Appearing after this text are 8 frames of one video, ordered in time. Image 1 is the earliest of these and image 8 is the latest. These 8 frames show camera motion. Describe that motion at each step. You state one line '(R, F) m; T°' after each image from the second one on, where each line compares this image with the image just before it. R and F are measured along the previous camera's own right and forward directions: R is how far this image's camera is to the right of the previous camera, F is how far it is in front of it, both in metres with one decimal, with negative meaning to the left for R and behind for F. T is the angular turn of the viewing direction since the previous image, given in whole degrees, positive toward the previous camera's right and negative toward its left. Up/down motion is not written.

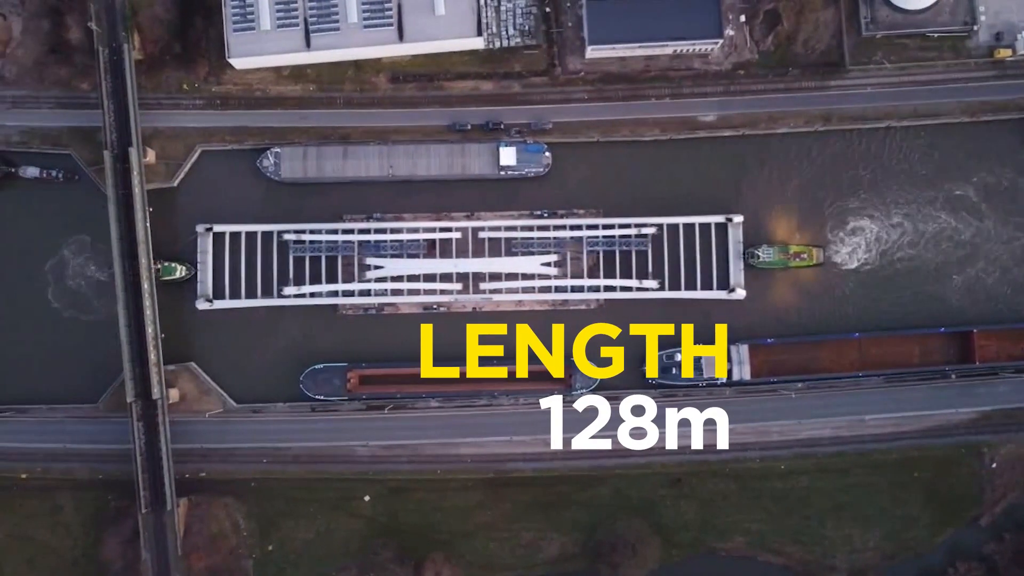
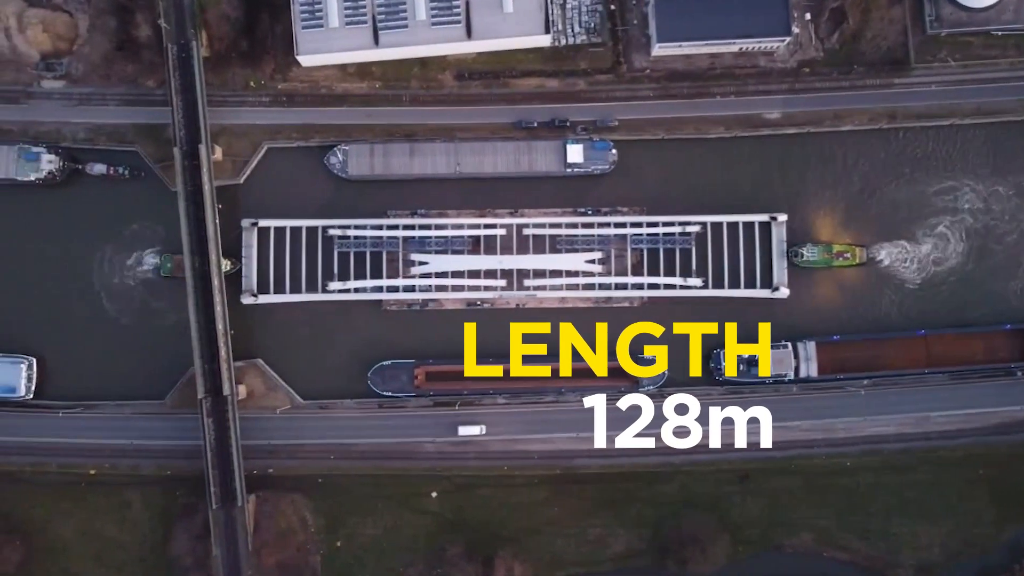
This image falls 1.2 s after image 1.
(-5.6, -0.1) m; 0°
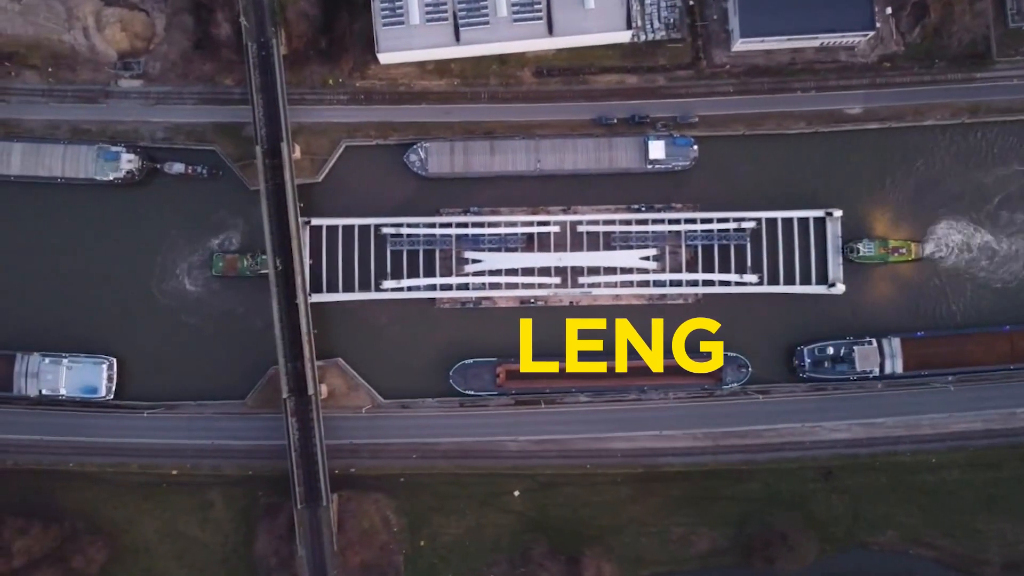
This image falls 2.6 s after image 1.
(-6.7, +0.3) m; 0°
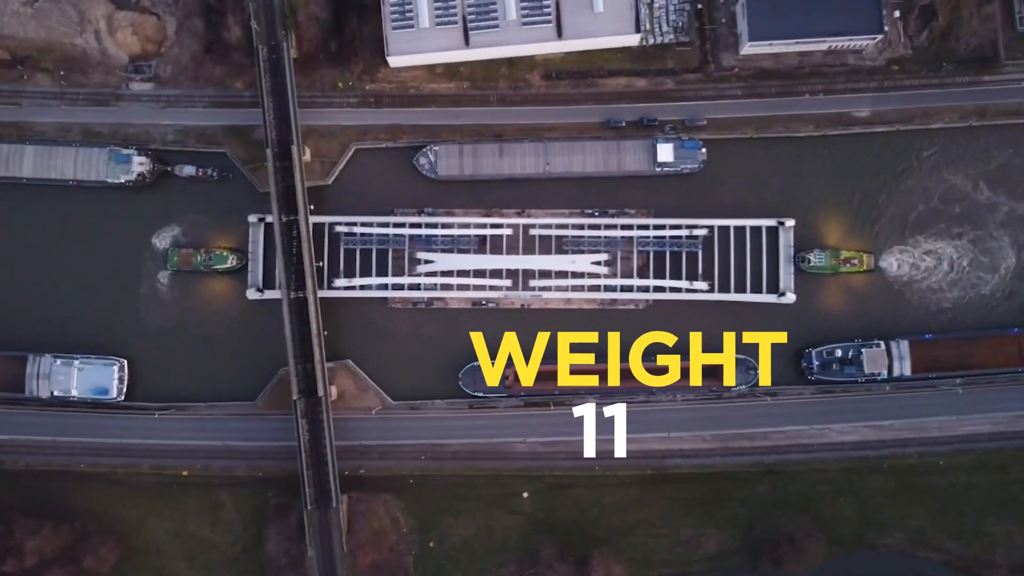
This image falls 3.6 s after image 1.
(-0.6, -0.2) m; 0°
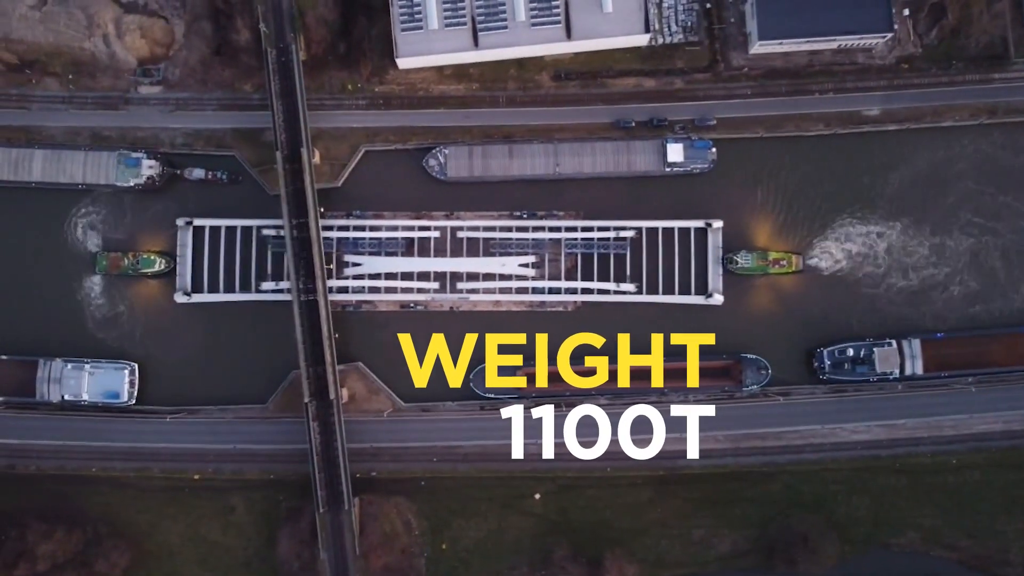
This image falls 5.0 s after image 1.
(-0.9, +0.1) m; 0°
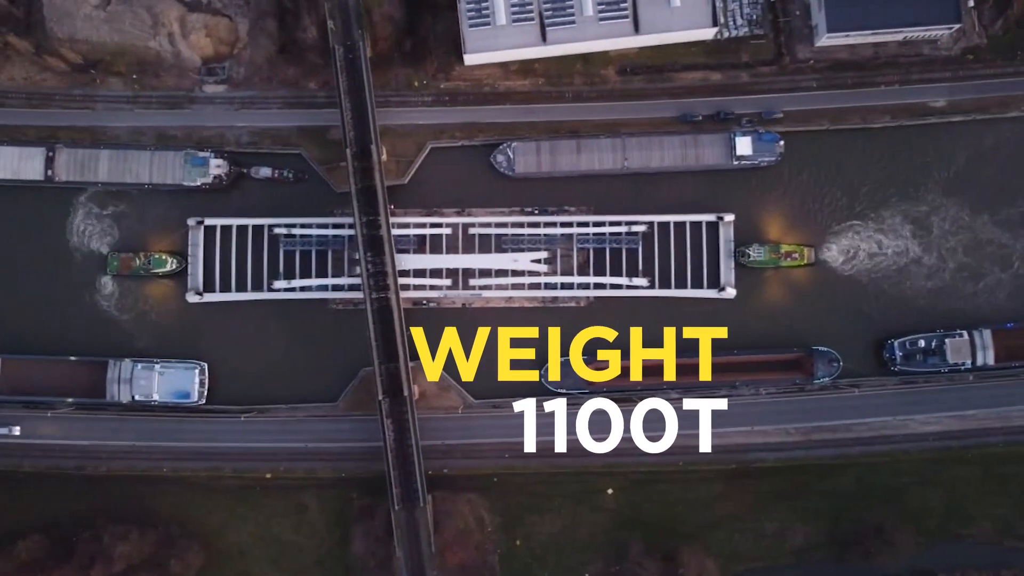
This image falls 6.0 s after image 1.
(-6.0, +0.1) m; 0°
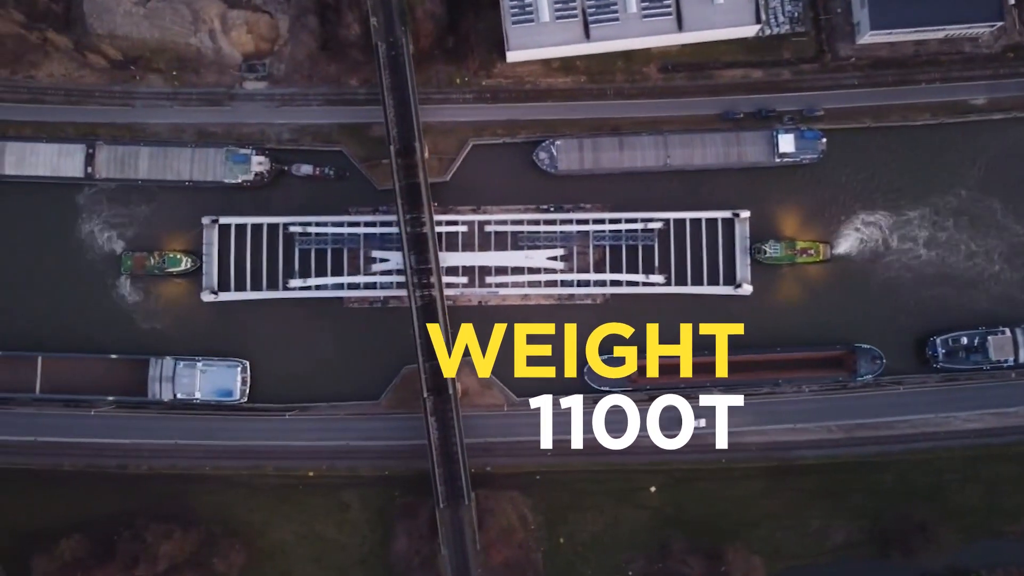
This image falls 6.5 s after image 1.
(-3.9, +0.1) m; 0°
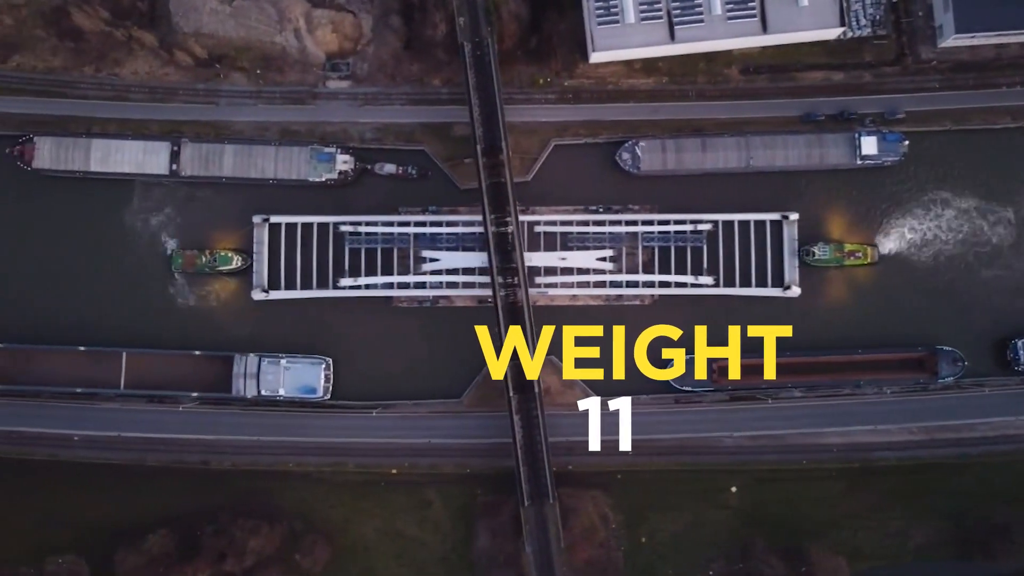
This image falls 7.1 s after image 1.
(-6.8, -0.2) m; 0°
